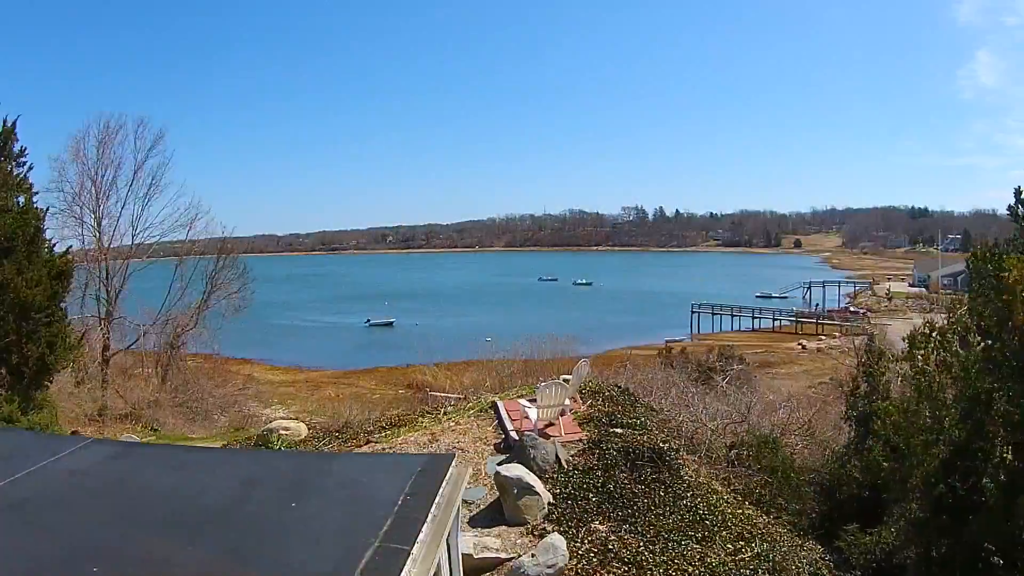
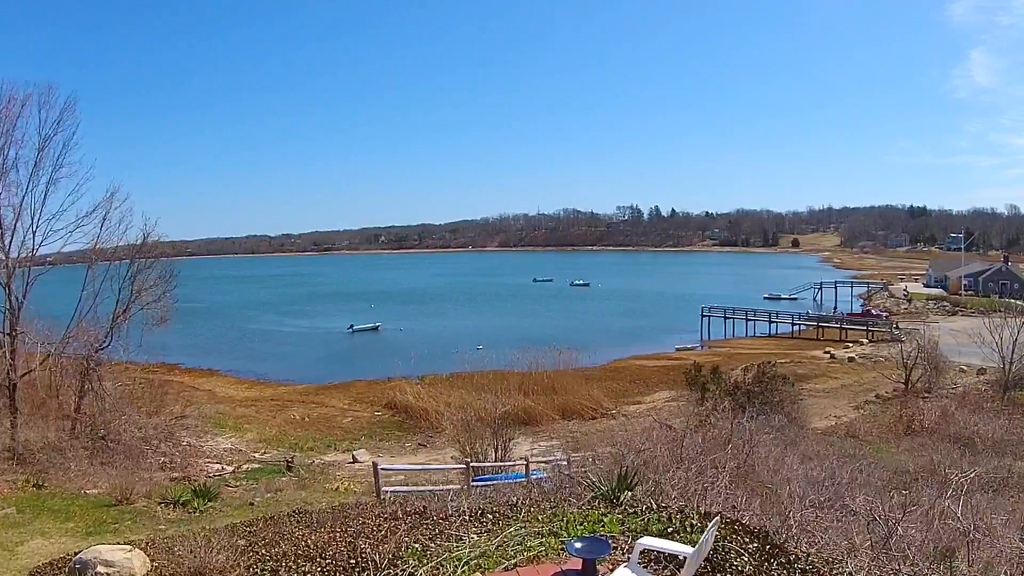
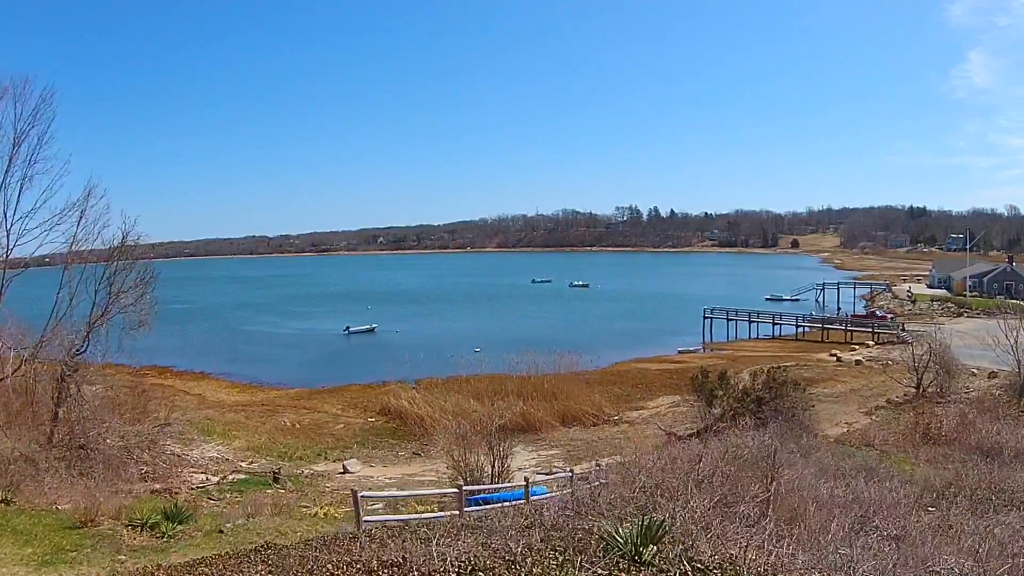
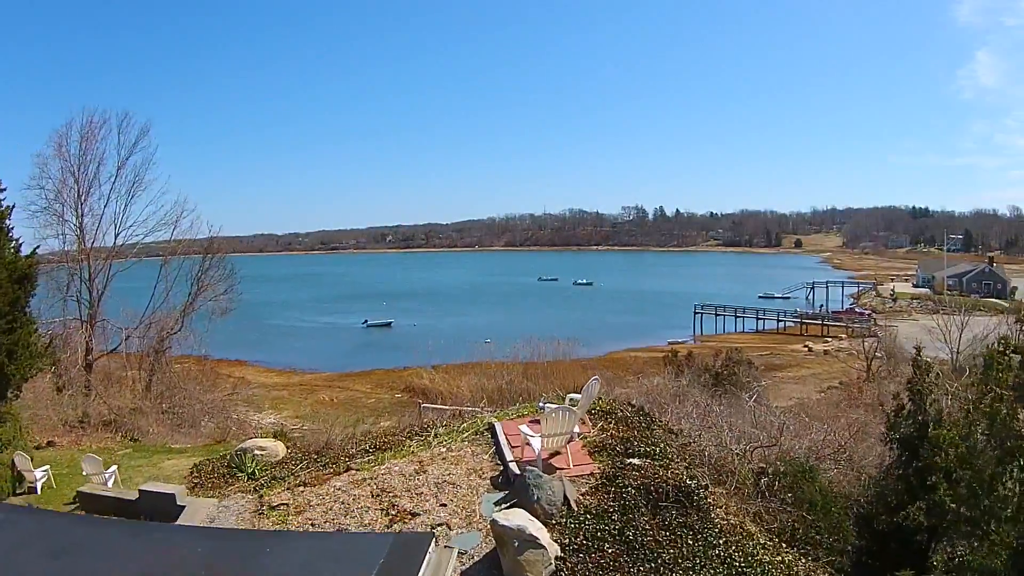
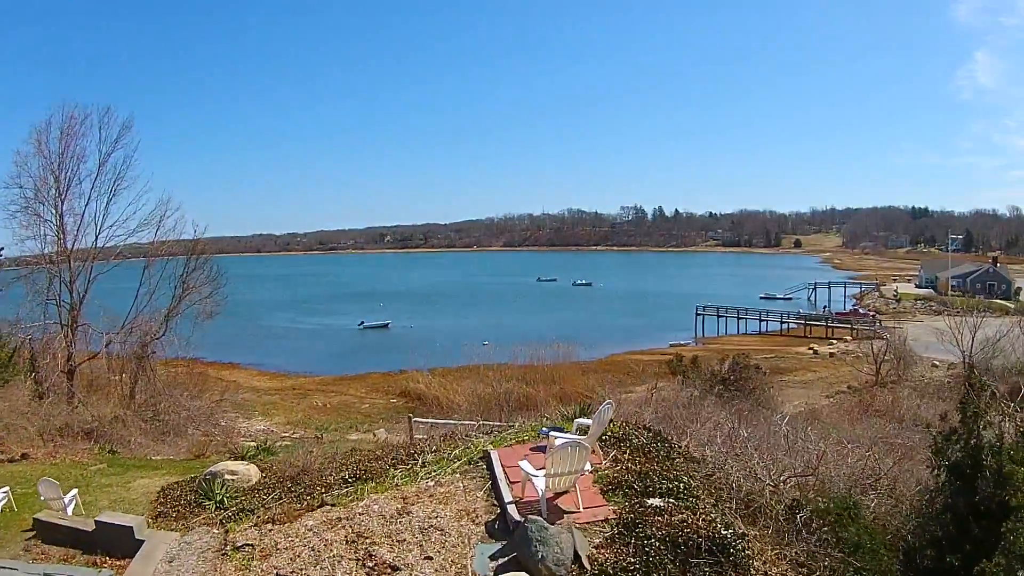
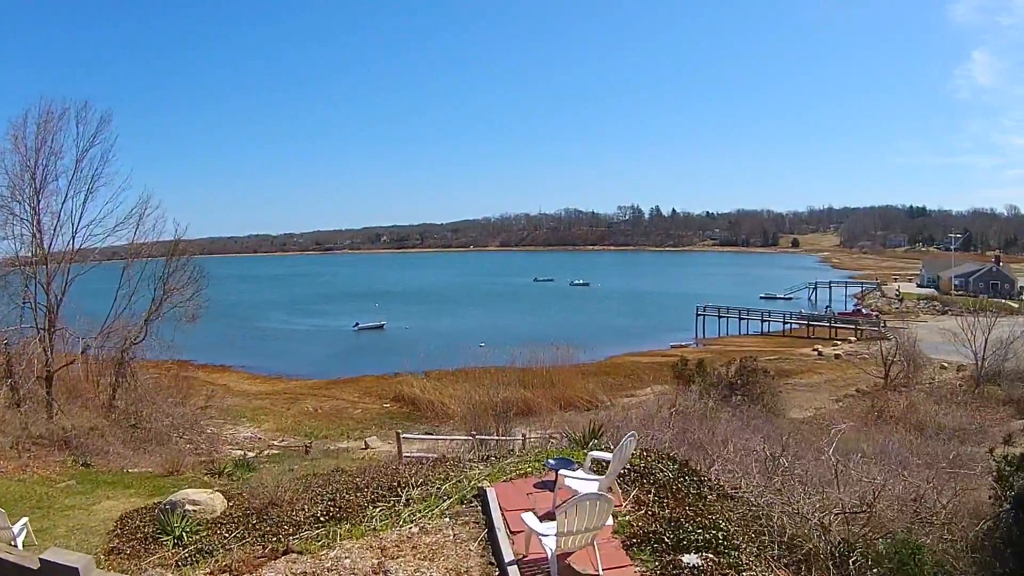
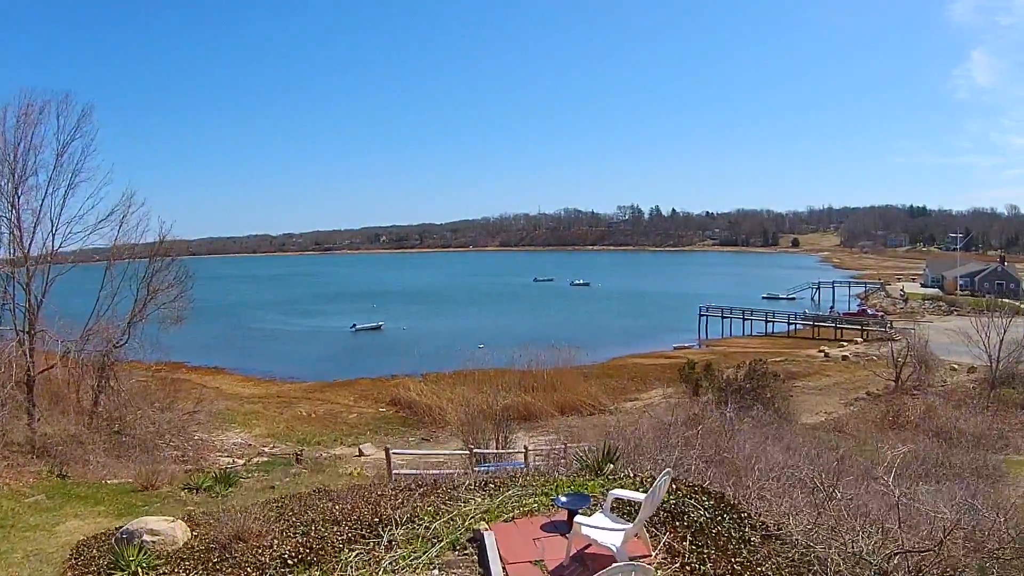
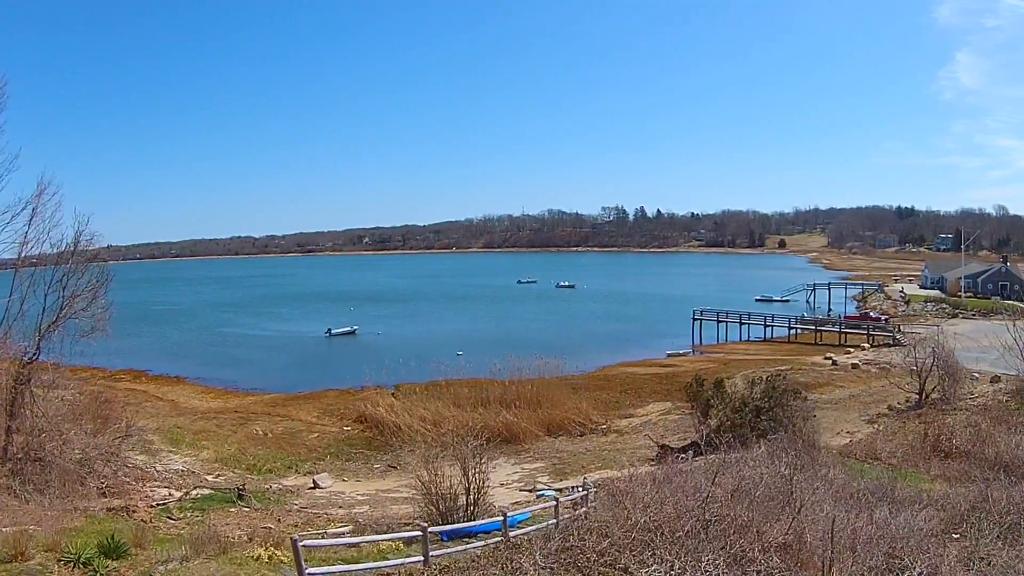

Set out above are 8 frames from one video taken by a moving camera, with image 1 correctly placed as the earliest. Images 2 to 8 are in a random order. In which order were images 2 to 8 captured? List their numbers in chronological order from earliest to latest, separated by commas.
4, 5, 6, 7, 2, 3, 8
